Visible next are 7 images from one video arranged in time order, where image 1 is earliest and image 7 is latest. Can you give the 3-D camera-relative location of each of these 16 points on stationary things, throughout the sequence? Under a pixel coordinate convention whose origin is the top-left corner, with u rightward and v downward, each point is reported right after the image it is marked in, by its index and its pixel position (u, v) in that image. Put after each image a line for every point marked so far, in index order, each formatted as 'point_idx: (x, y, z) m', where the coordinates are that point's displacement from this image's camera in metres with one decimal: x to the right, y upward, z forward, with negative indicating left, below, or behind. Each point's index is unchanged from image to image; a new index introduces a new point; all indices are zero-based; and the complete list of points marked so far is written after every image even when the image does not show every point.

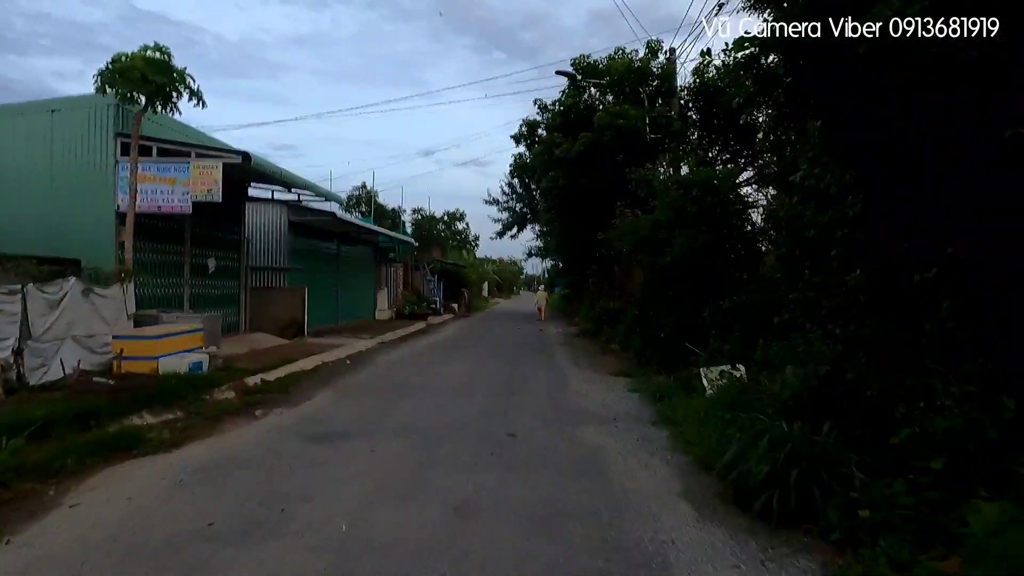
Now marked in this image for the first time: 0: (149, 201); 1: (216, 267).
0: (-8.6, +2.1, +12.6) m
1: (-9.6, +0.7, +17.2) m
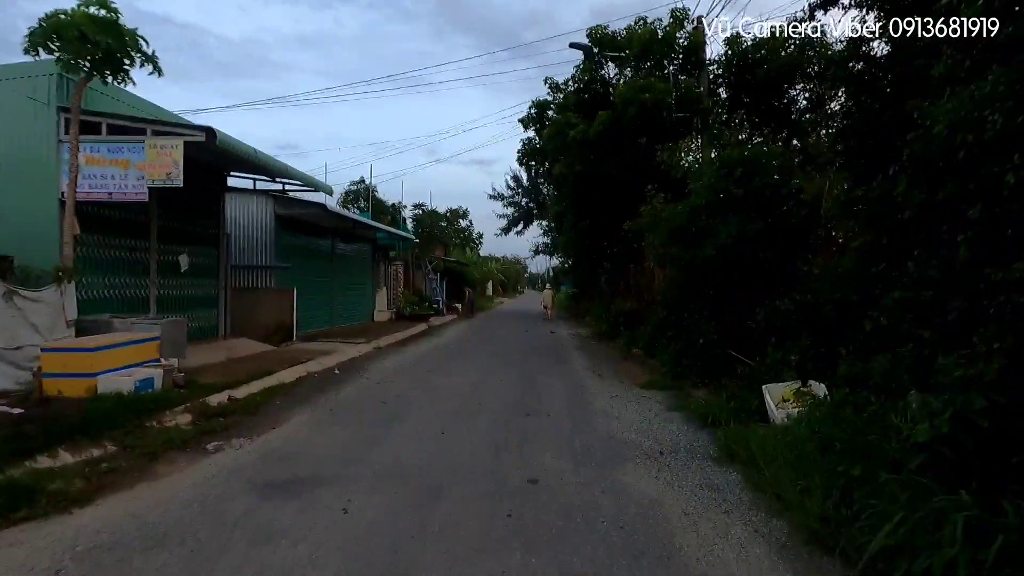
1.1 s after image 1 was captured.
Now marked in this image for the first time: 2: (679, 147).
0: (-8.3, +2.0, +10.7) m
1: (-9.3, +0.6, +15.3) m
2: (+4.7, +4.0, +15.1) m
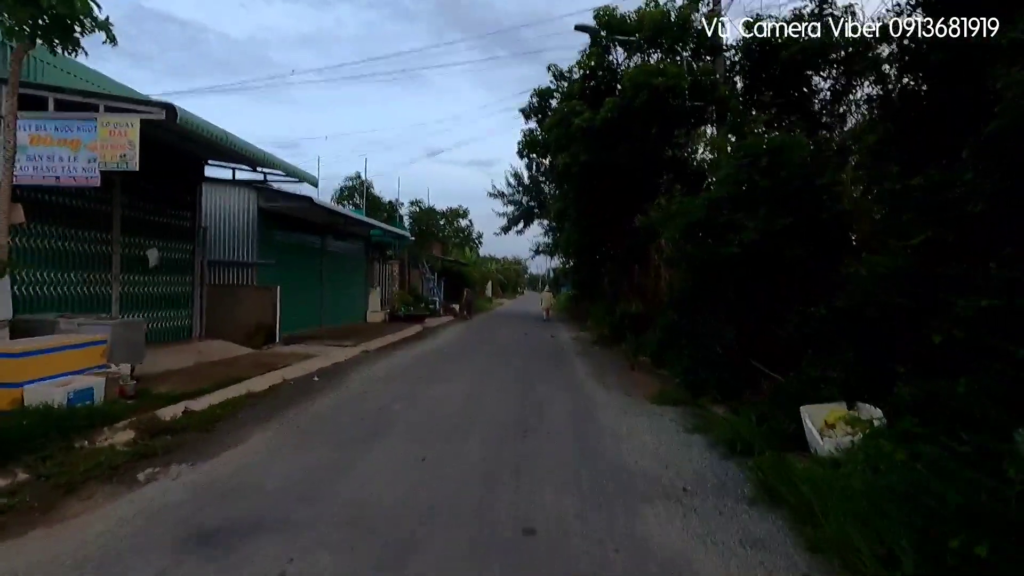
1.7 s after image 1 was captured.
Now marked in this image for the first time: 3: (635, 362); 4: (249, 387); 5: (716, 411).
0: (-8.4, +2.1, +9.5) m
1: (-9.3, +0.7, +14.1) m
2: (+4.7, +3.9, +13.9) m
3: (+3.6, -2.2, +15.6) m
4: (-5.5, -2.1, +11.1) m
5: (+3.6, -2.2, +9.4) m
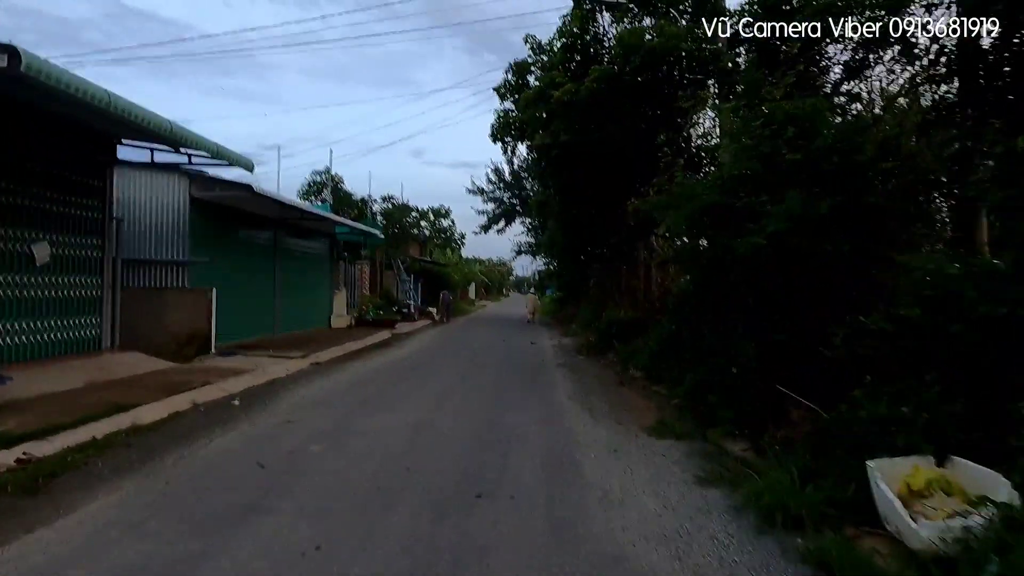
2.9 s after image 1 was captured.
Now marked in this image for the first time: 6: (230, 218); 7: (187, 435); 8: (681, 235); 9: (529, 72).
0: (-9.0, +2.1, +7.1) m
1: (-10.1, +0.7, +11.6) m
2: (+4.0, +3.9, +11.8) m
3: (+2.9, -2.2, +13.5) m
4: (-6.1, -2.1, +8.7) m
5: (+3.0, -2.2, +7.3) m
6: (-9.4, +2.4, +17.7) m
7: (-5.0, -2.2, +8.1) m
8: (+2.7, +0.9, +8.4) m
9: (+0.5, +6.0, +14.7) m
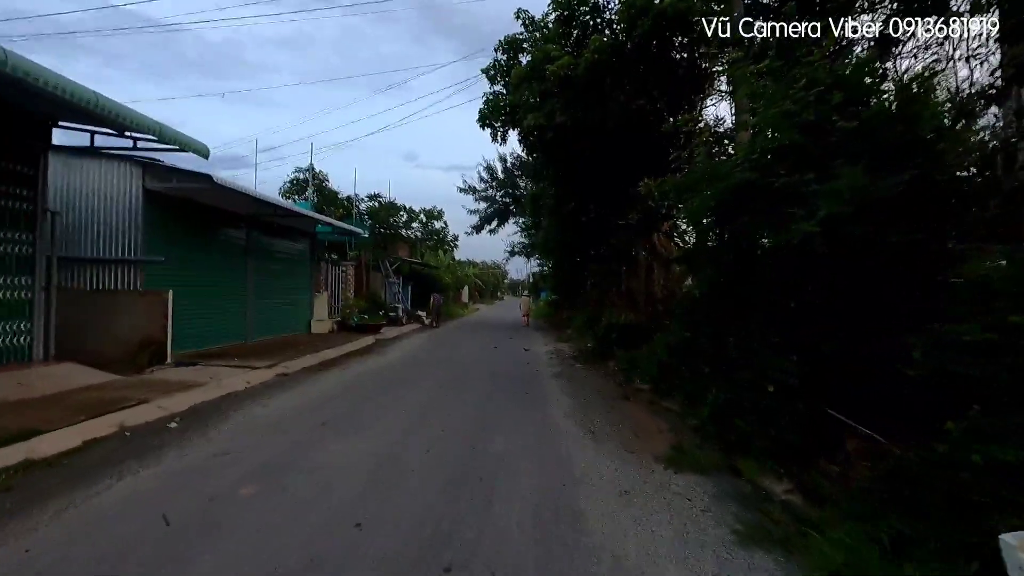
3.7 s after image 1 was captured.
0: (-9.1, +2.1, +5.5) m
1: (-10.3, +0.6, +10.0) m
2: (+3.8, +3.8, +10.4) m
3: (+2.6, -2.3, +12.0) m
4: (-6.3, -2.1, +7.1) m
5: (+2.8, -2.2, +5.8) m
6: (-9.7, +2.3, +16.1) m
7: (-5.1, -2.2, +6.5) m
8: (+2.5, +0.9, +6.9) m
9: (+0.2, +5.9, +13.2) m
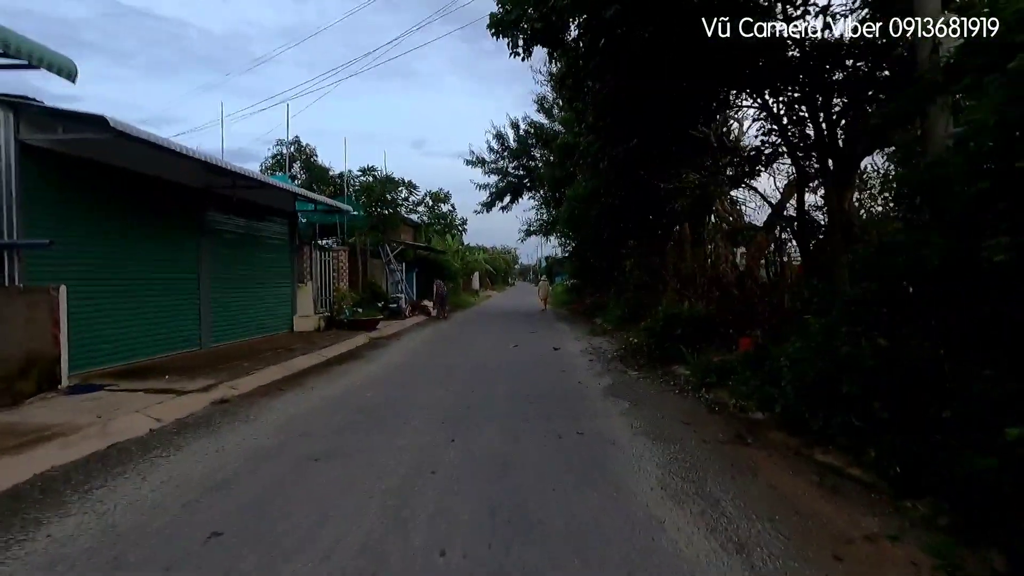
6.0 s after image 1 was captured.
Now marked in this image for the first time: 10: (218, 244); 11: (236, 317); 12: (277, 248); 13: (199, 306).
0: (-8.8, +1.9, +1.4) m
1: (-9.8, +0.6, +6.0) m
2: (+4.2, +4.2, +6.0) m
3: (+3.3, -1.9, +7.8) m
4: (-5.8, -2.1, +3.1) m
5: (+3.3, -2.0, +1.5) m
6: (-9.1, +2.4, +12.0) m
7: (-4.6, -2.2, +2.5) m
8: (+2.9, +1.1, +2.6) m
9: (+0.7, +6.3, +8.9) m
10: (-9.0, +1.3, +16.1) m
11: (-8.7, -0.9, +16.8) m
12: (-8.8, +1.5, +19.9) m
13: (-8.8, -0.5, +14.9) m
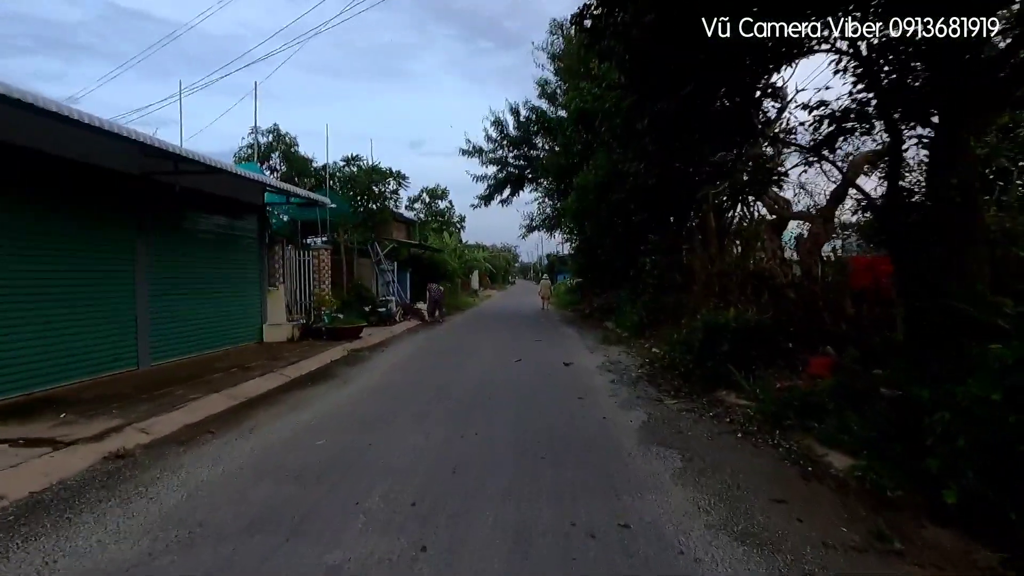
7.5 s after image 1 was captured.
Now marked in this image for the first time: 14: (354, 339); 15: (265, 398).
0: (-8.7, +1.7, -1.2) m
1: (-9.7, +0.4, +3.4) m
2: (+4.2, +4.1, +3.3) m
3: (+3.3, -2.0, +5.2) m
4: (-5.7, -2.3, +0.5) m
5: (+3.4, -2.1, -1.1) m
6: (-9.1, +2.3, +9.4) m
7: (-4.6, -2.4, -0.1) m
8: (+3.0, +1.0, 0.0) m
9: (+0.7, +6.2, +6.2) m
10: (-9.0, +1.1, +13.5) m
11: (-8.7, -1.0, +14.2) m
12: (-8.7, +1.4, +17.2) m
13: (-8.8, -0.6, +12.3) m
14: (-5.7, -1.8, +19.1) m
15: (-4.9, -2.2, +10.4) m
